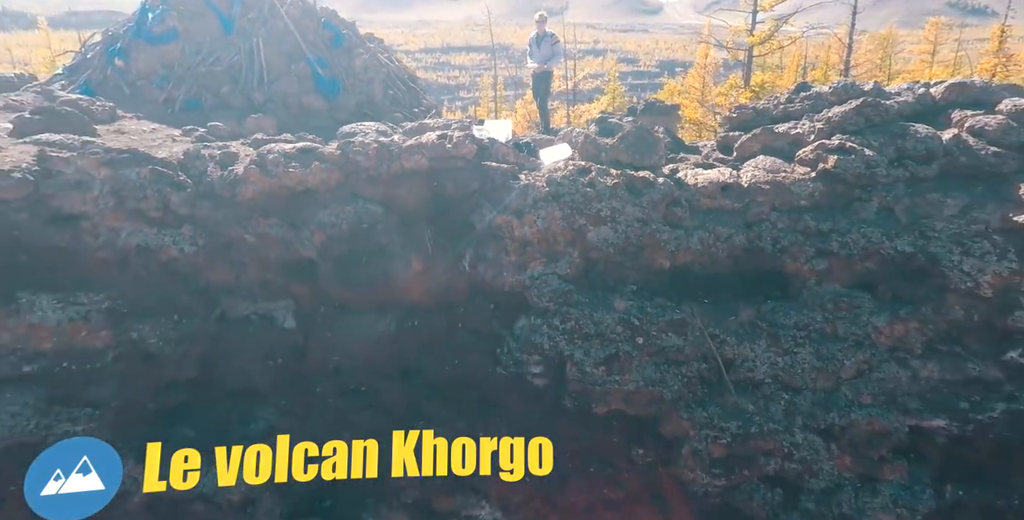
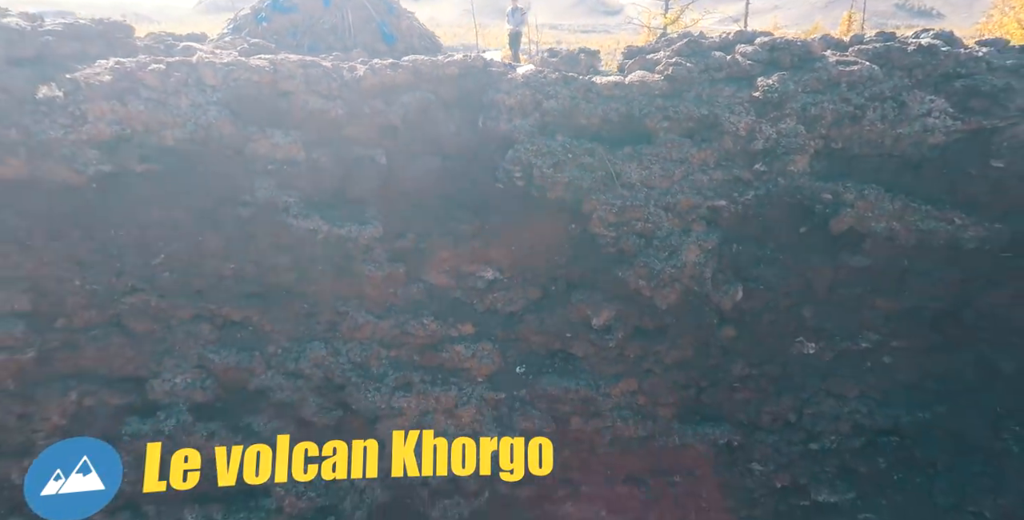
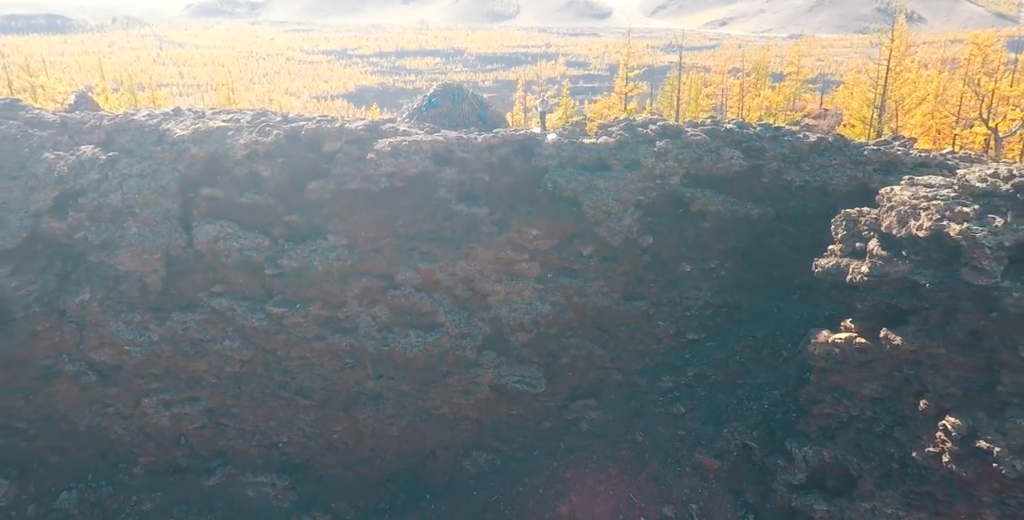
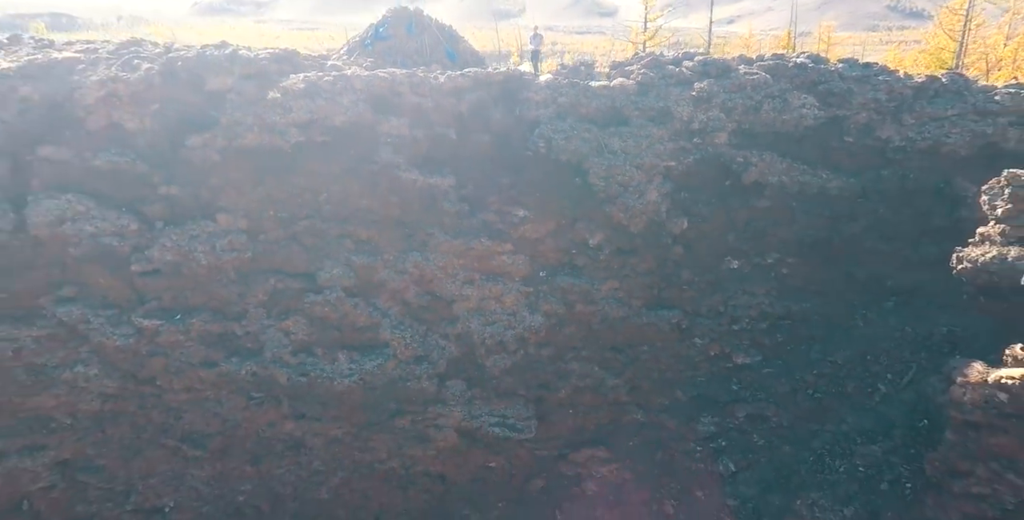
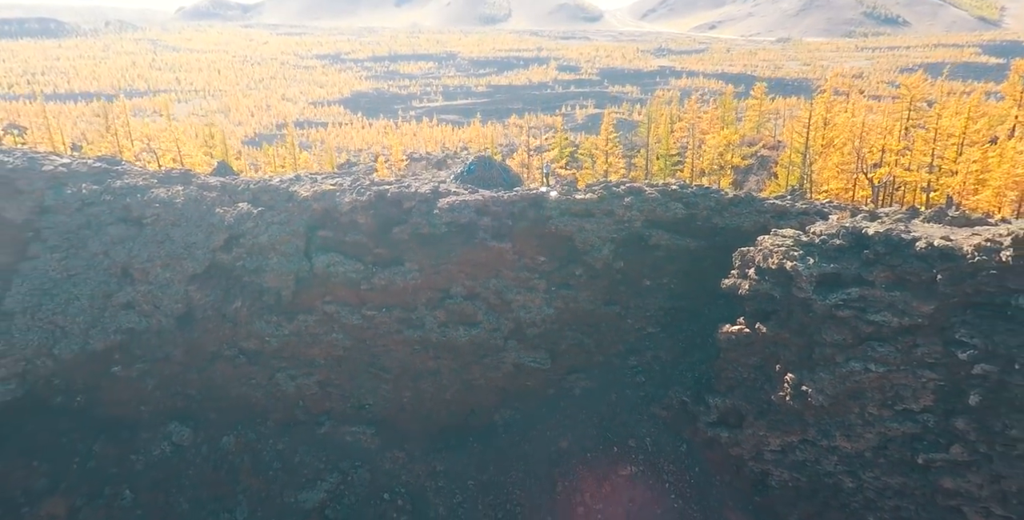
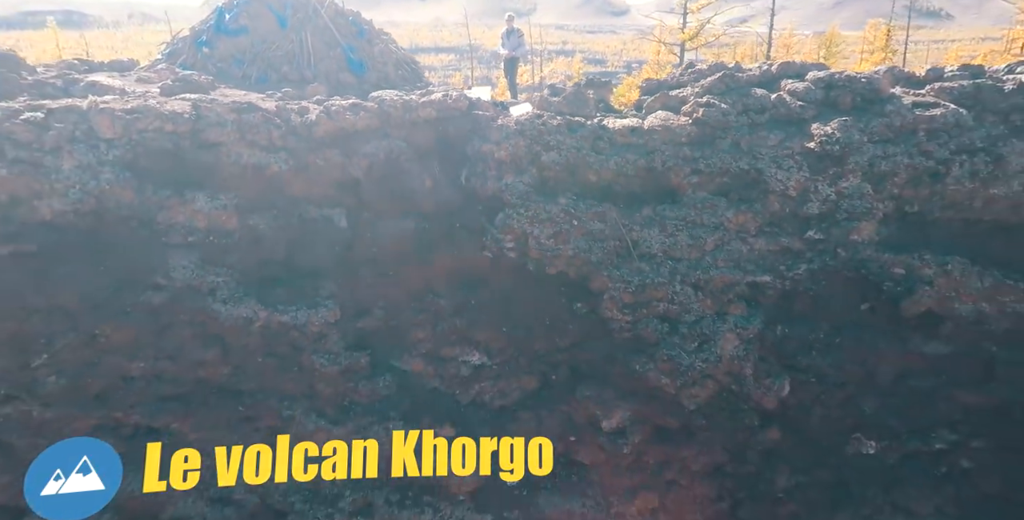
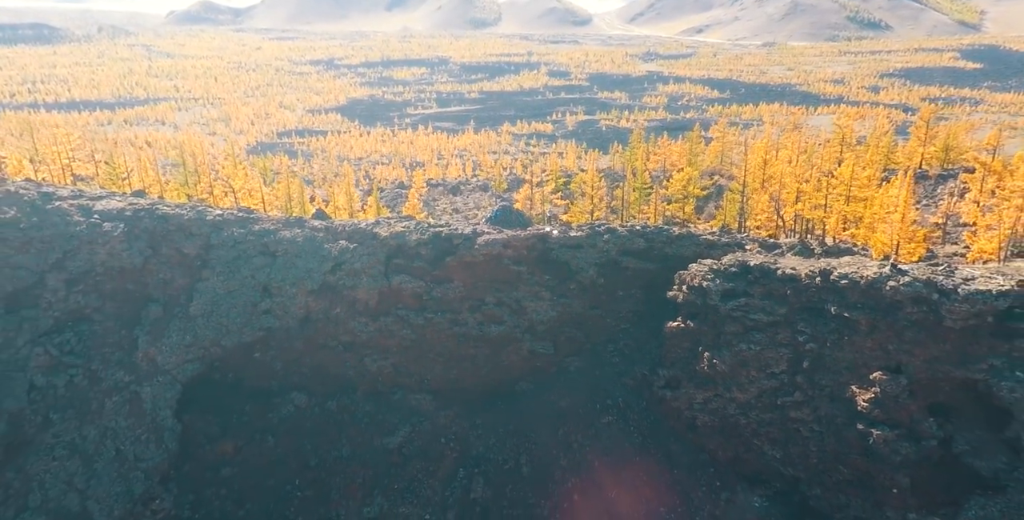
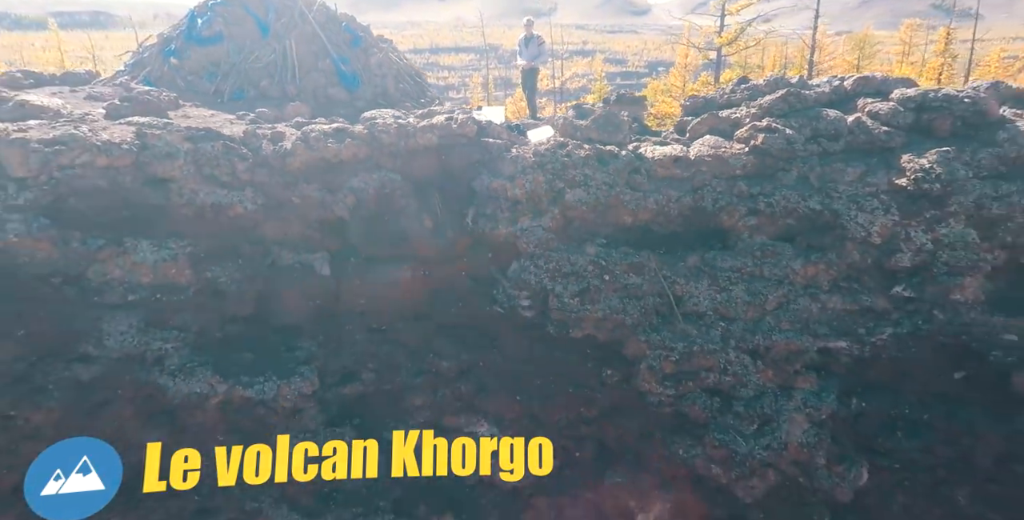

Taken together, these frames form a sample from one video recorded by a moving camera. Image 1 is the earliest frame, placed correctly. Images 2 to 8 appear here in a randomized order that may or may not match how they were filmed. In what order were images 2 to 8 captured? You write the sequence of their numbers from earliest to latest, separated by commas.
8, 6, 2, 4, 3, 5, 7
